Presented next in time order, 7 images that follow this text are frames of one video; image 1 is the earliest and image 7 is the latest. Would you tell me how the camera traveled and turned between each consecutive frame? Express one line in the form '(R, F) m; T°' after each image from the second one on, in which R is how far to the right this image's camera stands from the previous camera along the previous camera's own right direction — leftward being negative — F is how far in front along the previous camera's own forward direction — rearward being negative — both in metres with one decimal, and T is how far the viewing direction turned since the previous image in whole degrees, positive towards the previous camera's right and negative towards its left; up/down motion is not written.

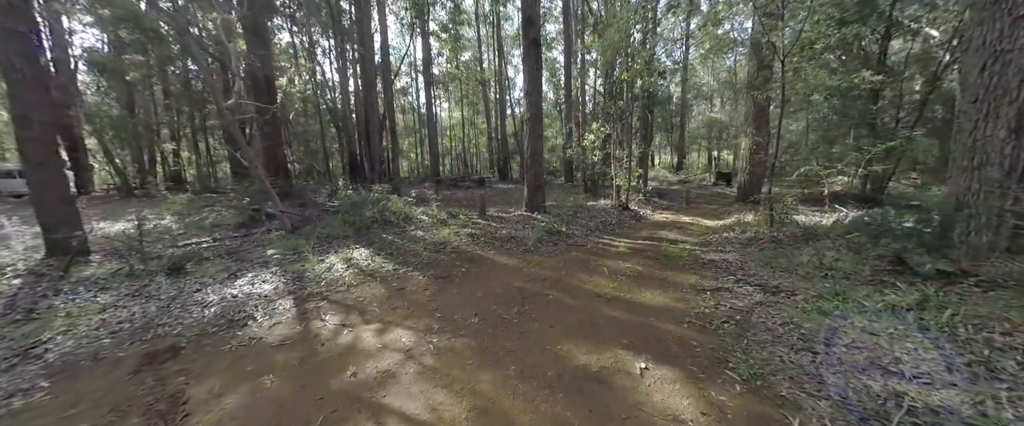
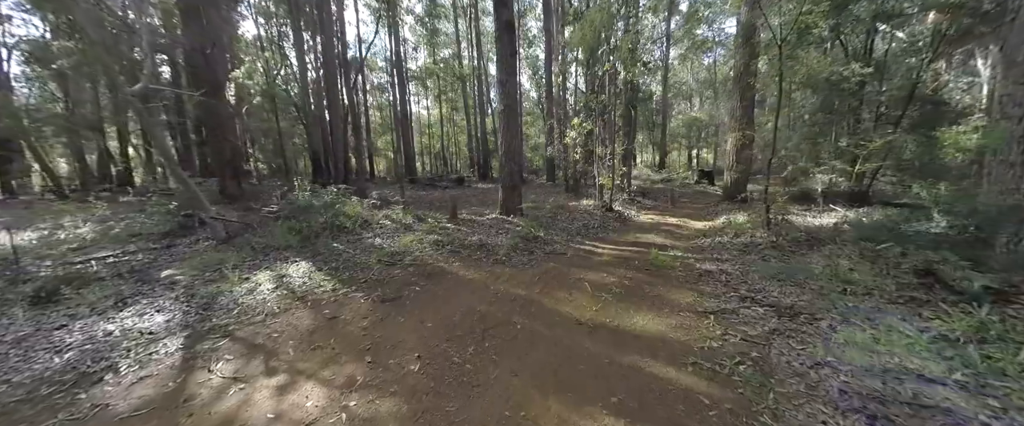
(+0.3, +0.8) m; +3°
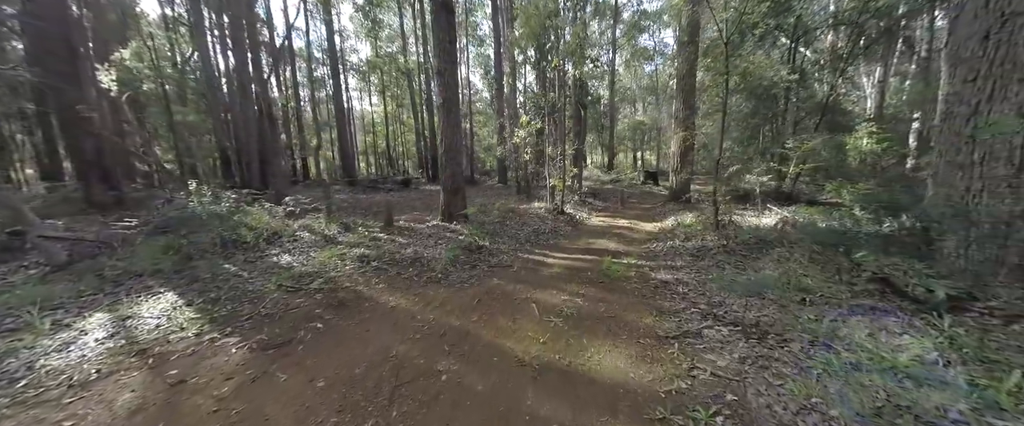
(+0.3, +0.7) m; +8°
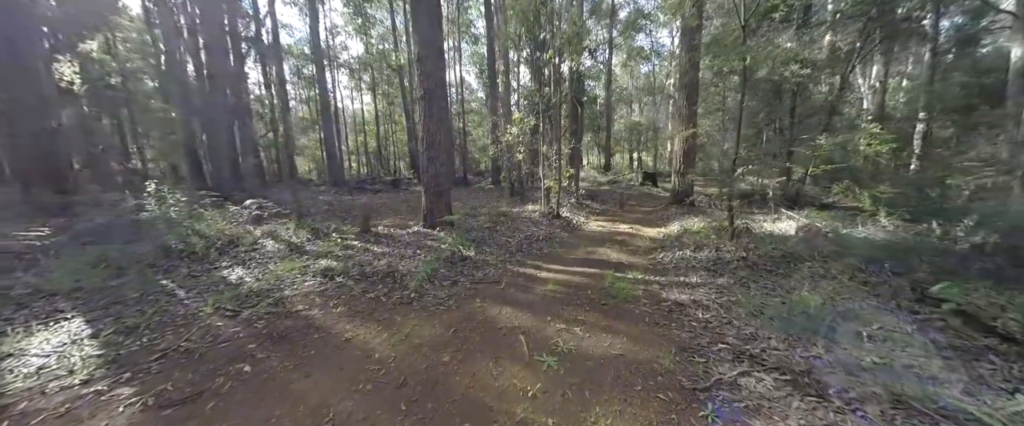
(+0.1, +0.7) m; +1°
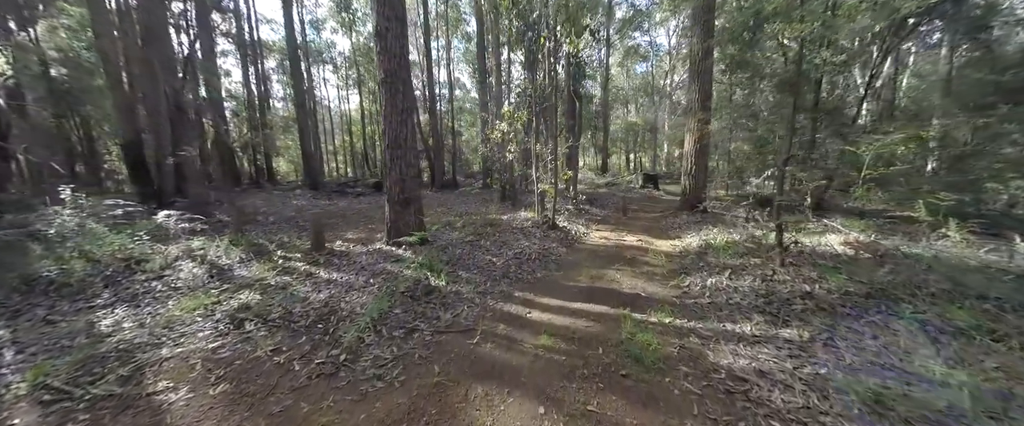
(+0.2, +1.2) m; +1°
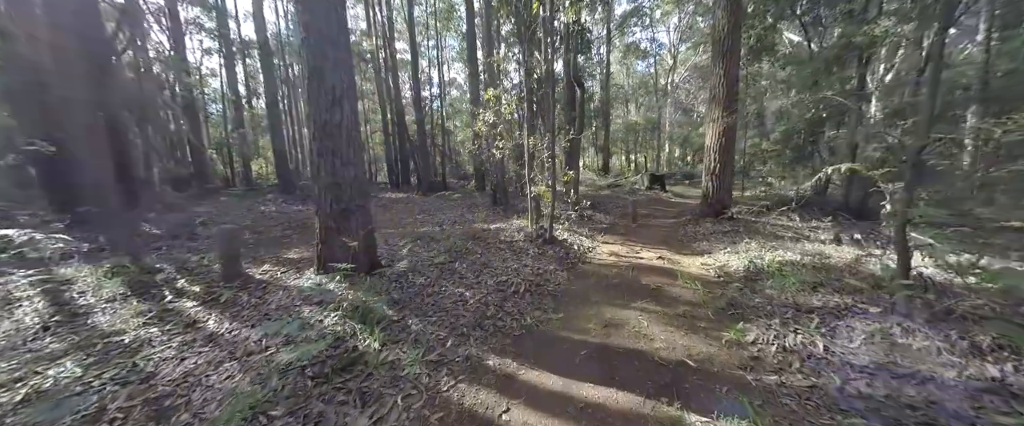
(+0.2, +1.4) m; 0°
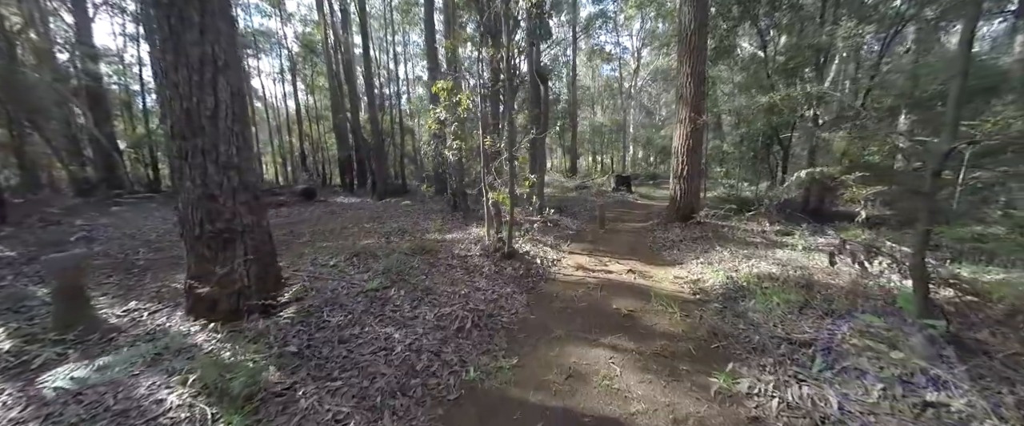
(+0.3, +0.7) m; +5°
